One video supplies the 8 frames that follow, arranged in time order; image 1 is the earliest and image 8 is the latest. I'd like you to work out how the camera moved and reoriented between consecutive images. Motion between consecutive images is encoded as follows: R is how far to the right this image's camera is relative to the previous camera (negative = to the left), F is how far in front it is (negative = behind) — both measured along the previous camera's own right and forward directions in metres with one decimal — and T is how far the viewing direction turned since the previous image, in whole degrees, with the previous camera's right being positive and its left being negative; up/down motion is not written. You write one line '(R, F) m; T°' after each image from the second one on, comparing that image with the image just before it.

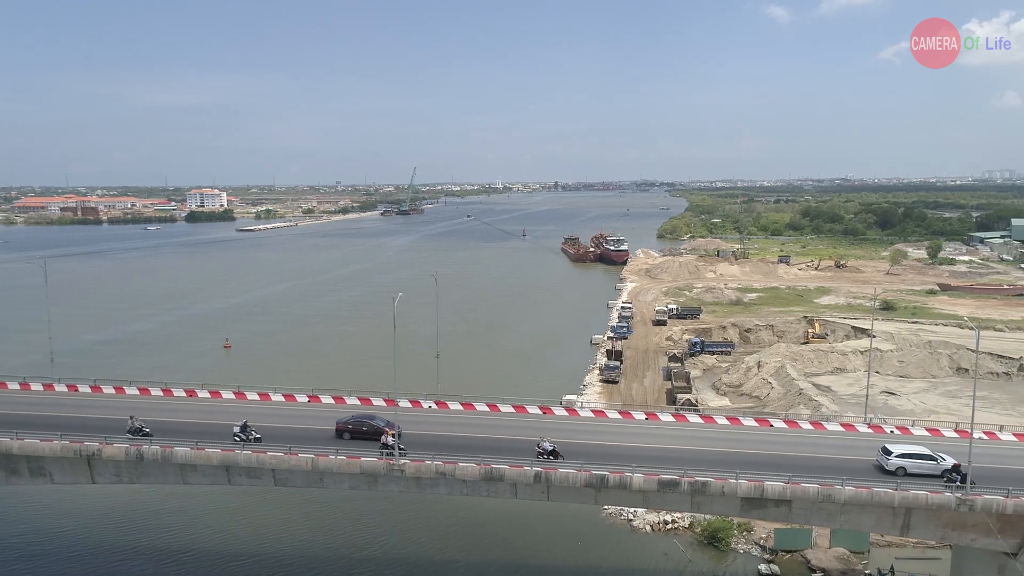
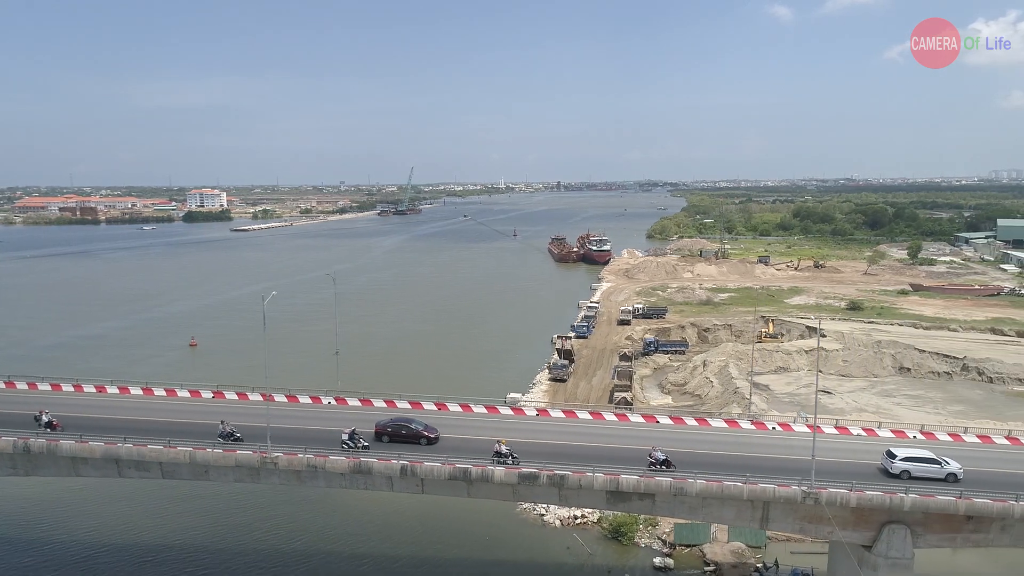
(+3.2, -0.6) m; 0°
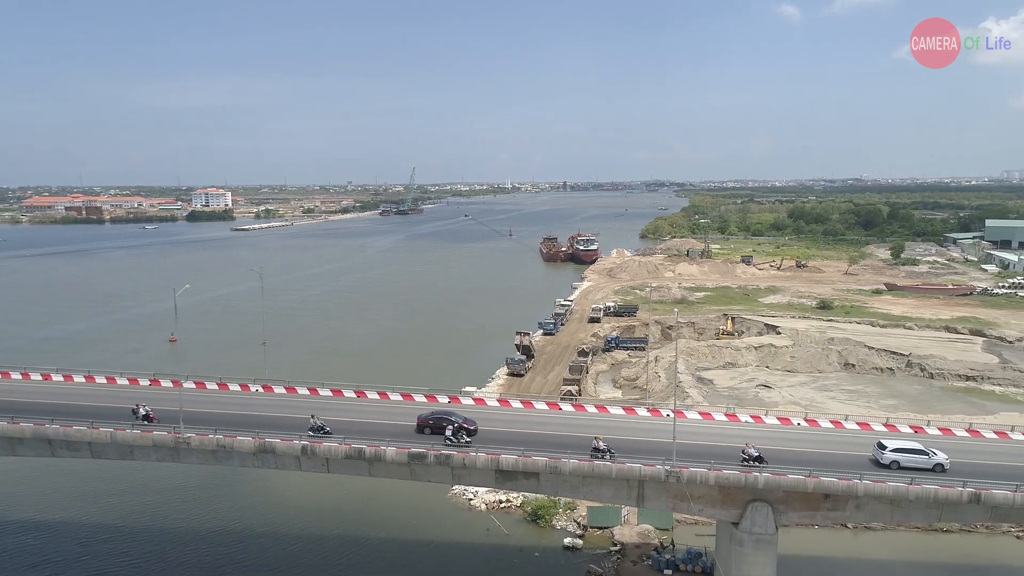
(+3.0, -1.4) m; -1°
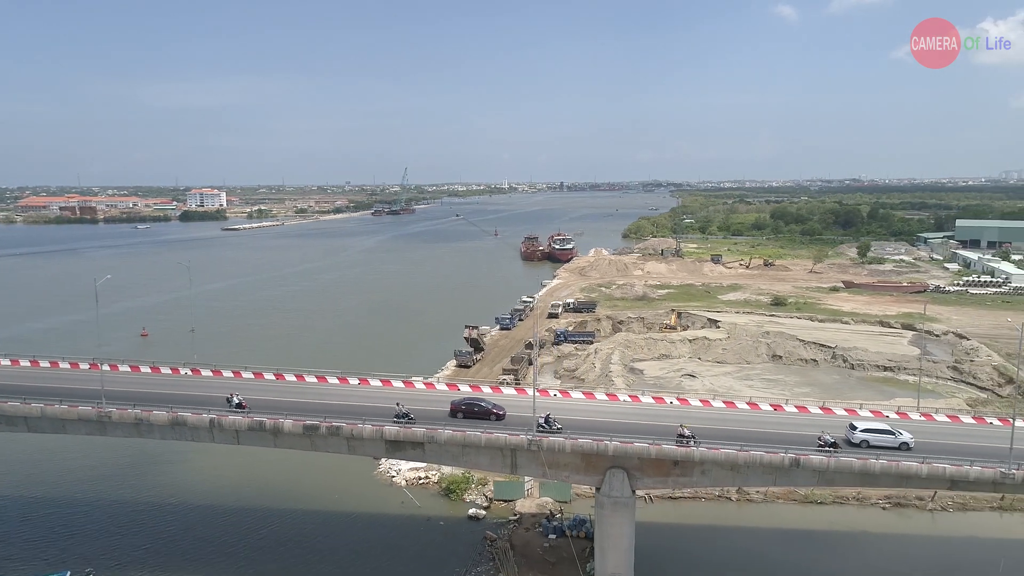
(+3.3, -2.2) m; 0°
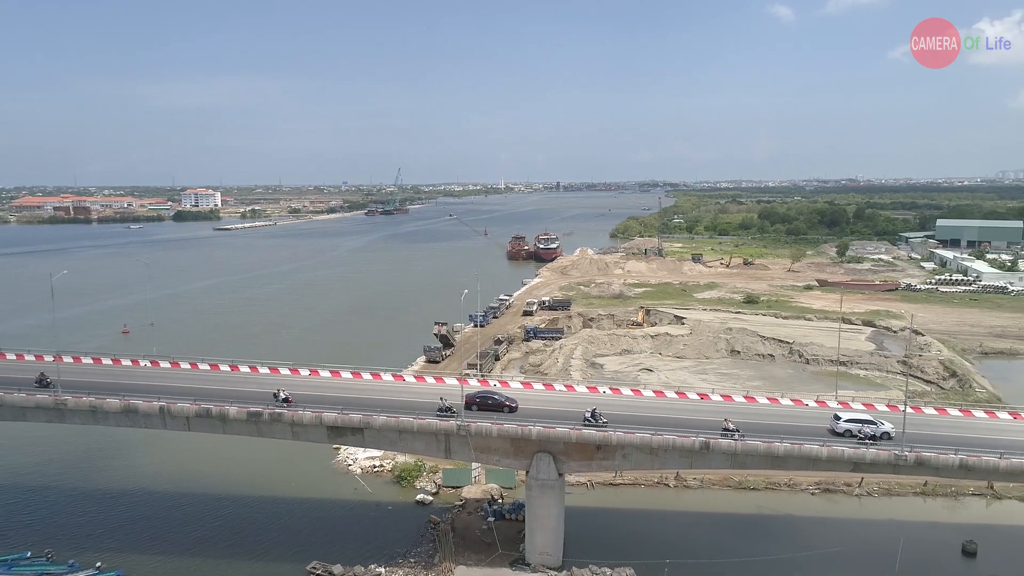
(+2.0, -1.2) m; 0°
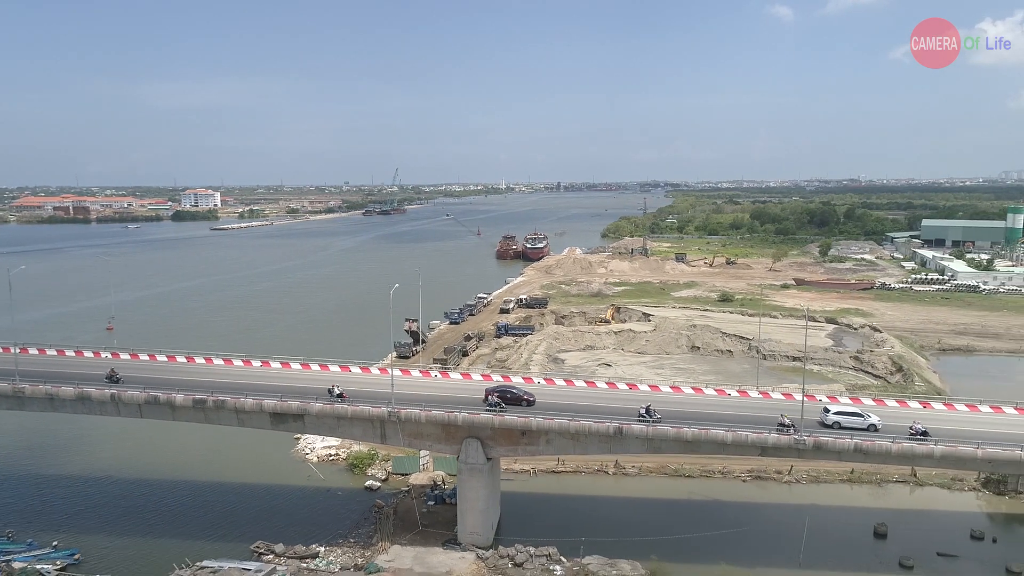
(+2.3, -1.3) m; 0°
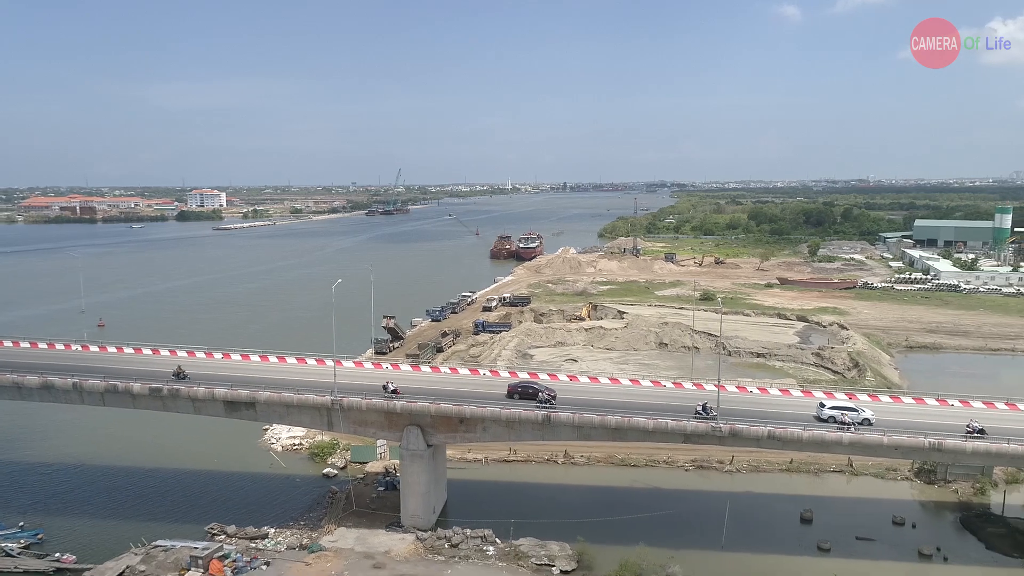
(+2.3, -1.2) m; -1°
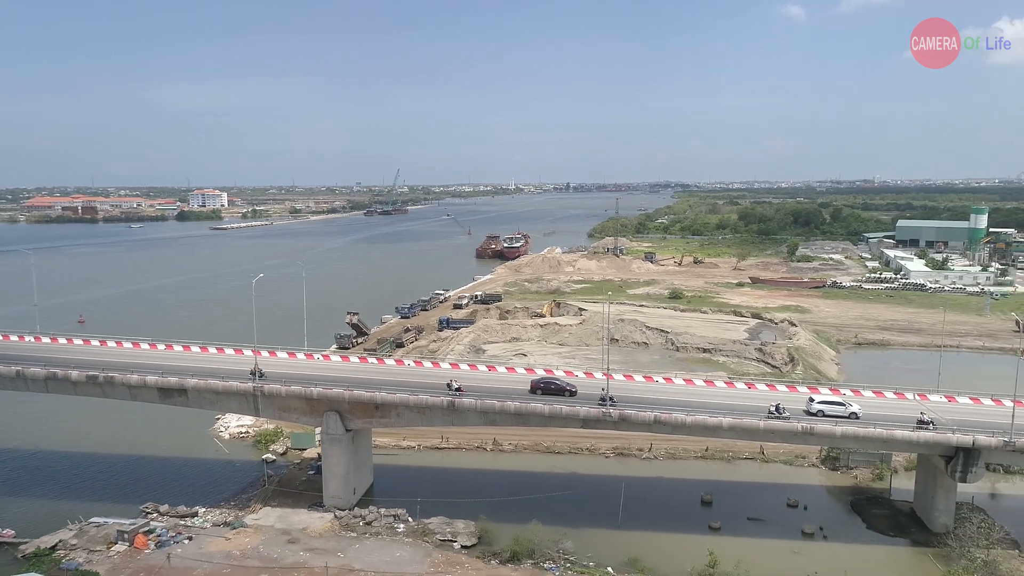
(+3.3, -1.6) m; 0°
